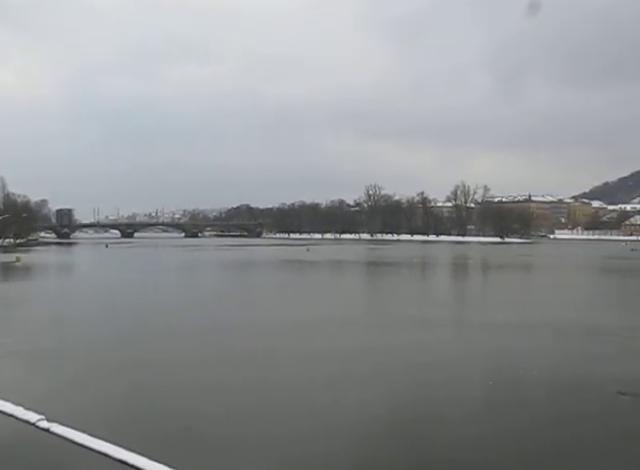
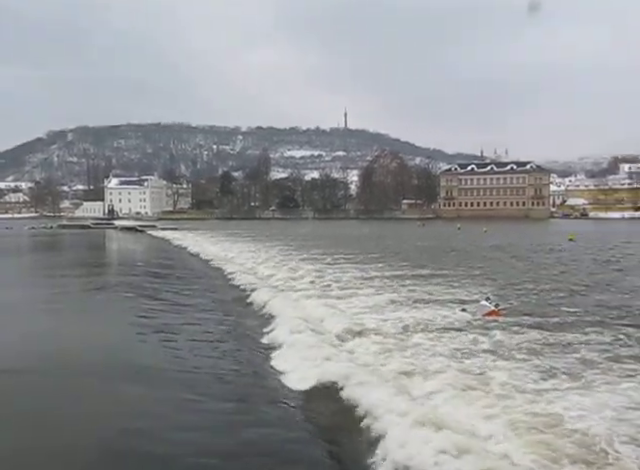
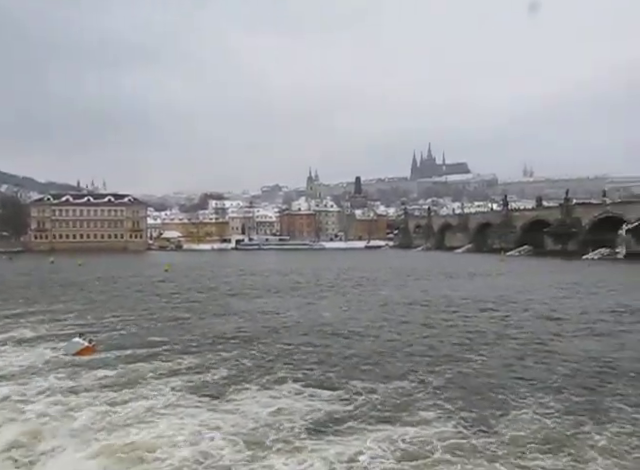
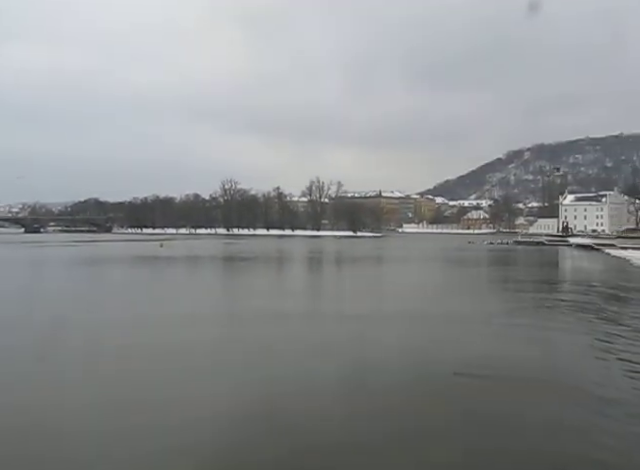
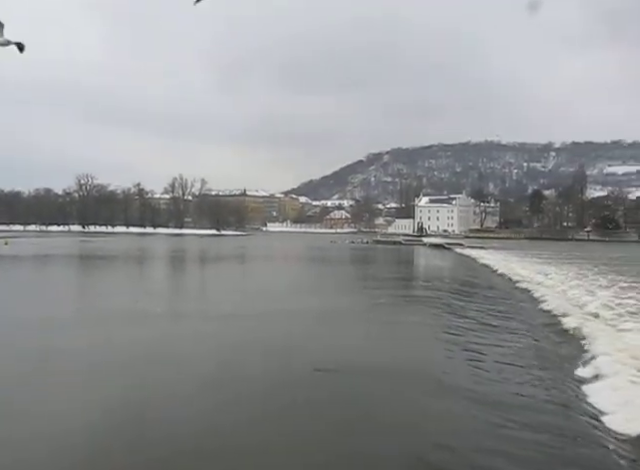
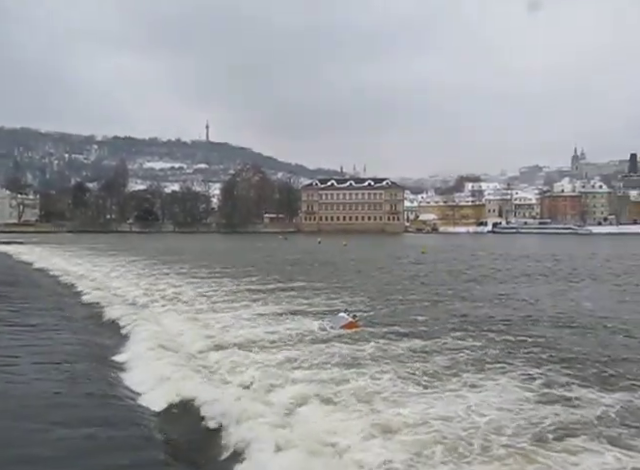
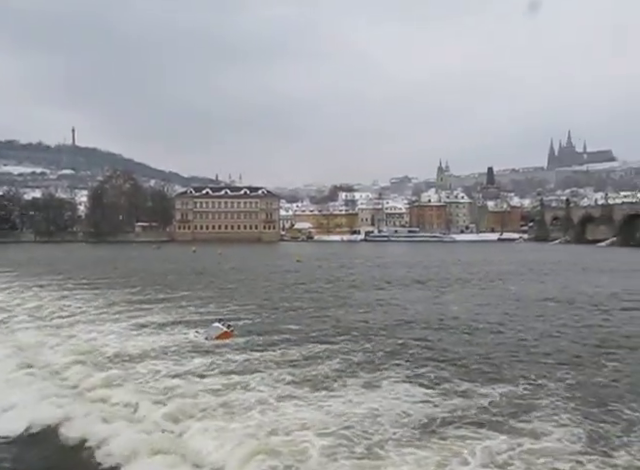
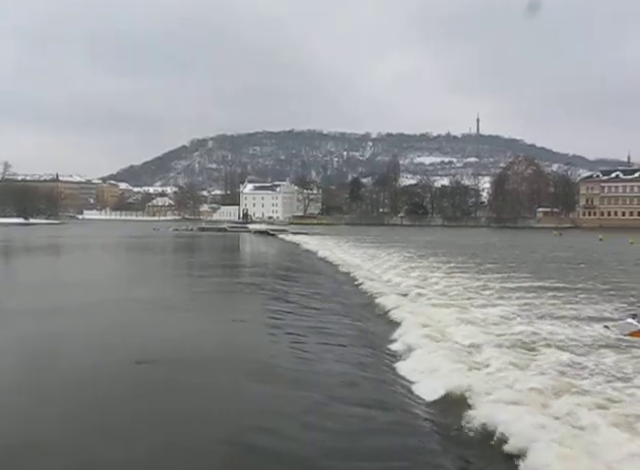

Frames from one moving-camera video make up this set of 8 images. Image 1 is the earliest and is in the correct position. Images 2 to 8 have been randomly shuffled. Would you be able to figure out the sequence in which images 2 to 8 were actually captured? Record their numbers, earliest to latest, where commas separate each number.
4, 5, 8, 2, 6, 7, 3
